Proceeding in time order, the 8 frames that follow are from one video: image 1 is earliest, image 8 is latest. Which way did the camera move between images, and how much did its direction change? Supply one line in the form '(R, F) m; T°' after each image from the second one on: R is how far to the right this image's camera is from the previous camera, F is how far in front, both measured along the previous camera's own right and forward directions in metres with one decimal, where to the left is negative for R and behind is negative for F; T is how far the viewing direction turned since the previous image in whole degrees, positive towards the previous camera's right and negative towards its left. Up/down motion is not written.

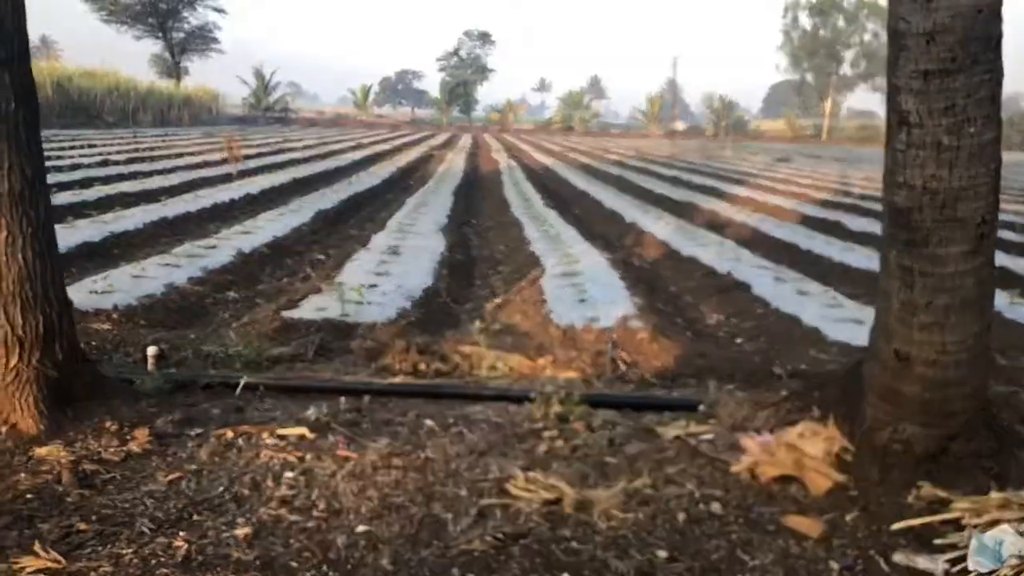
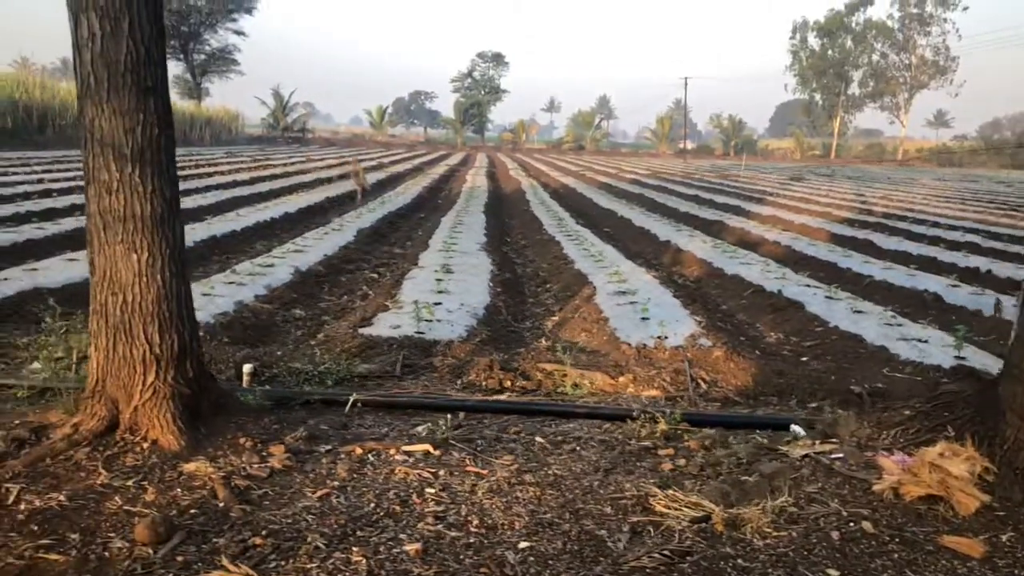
(-0.4, -0.1) m; -1°
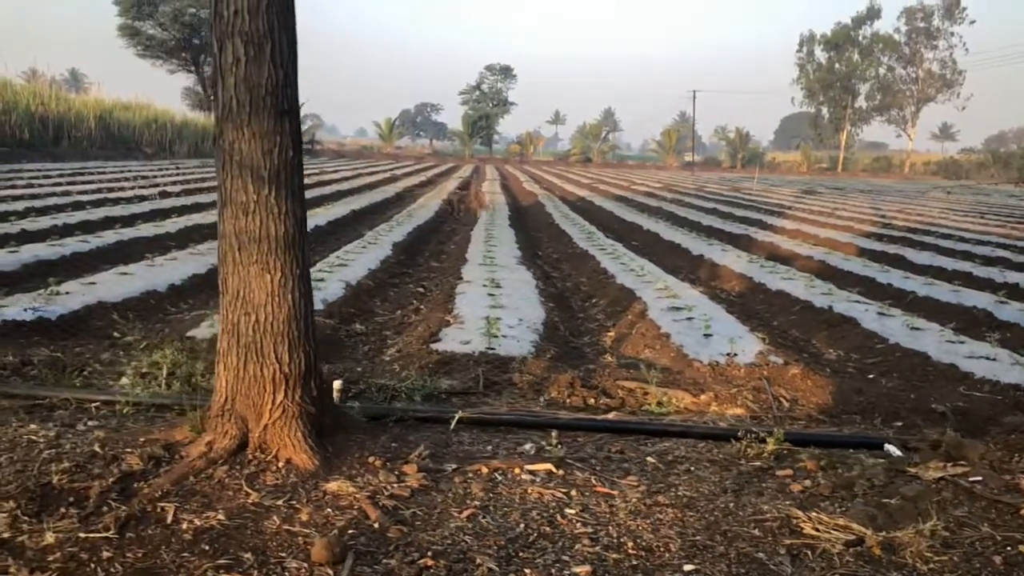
(-0.5, 0.0) m; 0°
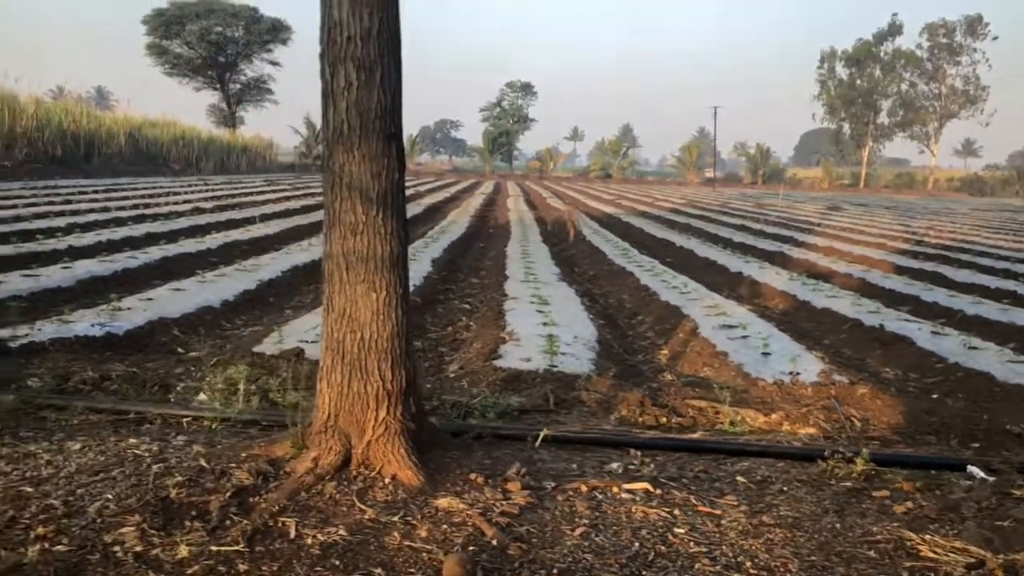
(-0.3, 0.0) m; -1°
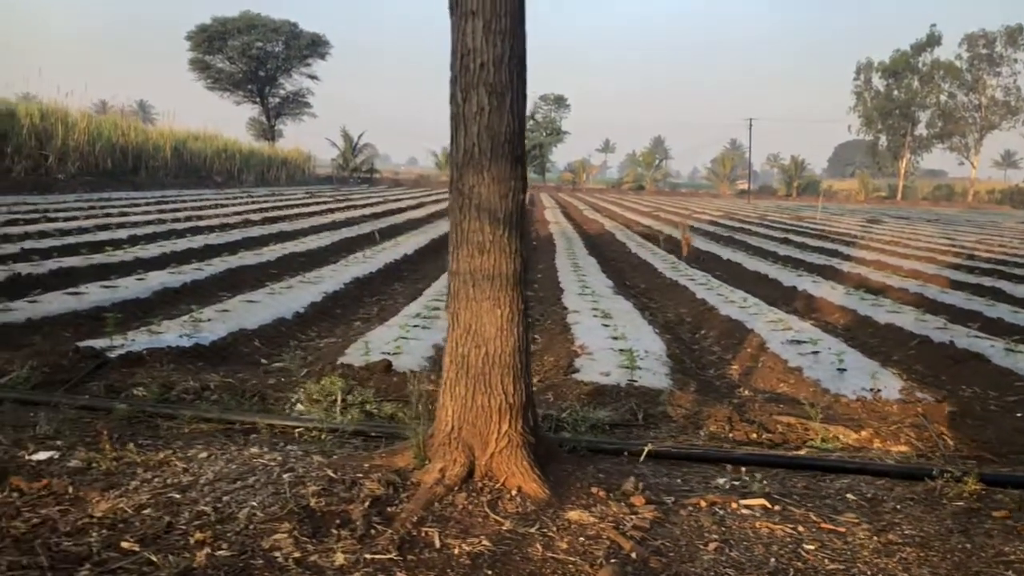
(-0.4, -0.1) m; -2°
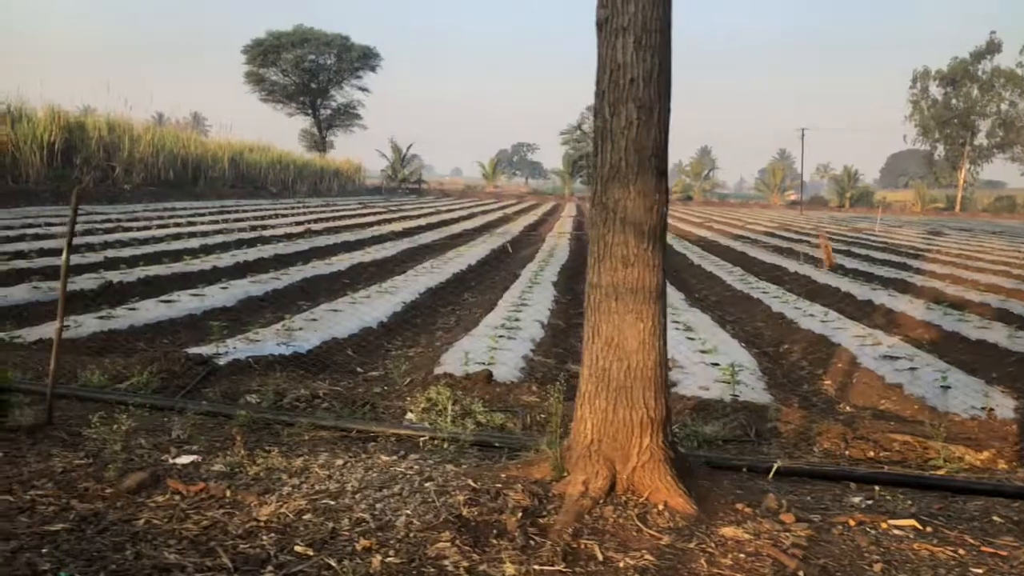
(-0.4, 0.0) m; -3°
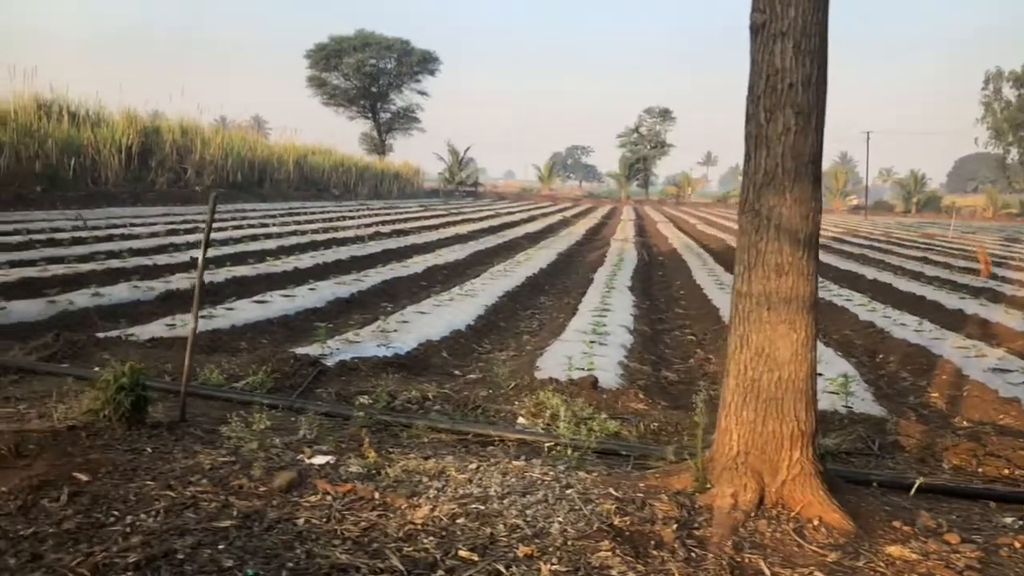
(-0.4, 0.0) m; -4°
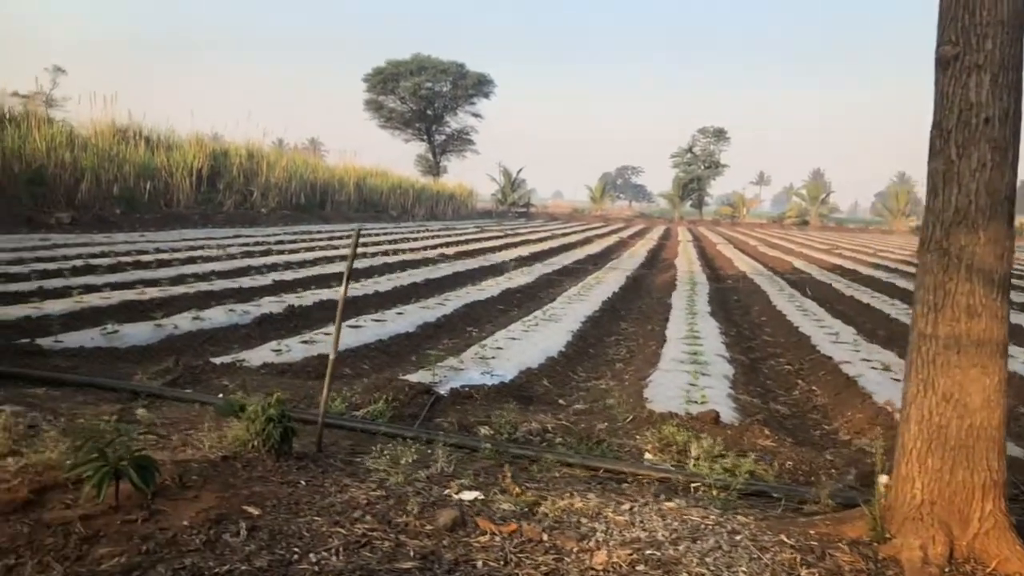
(-0.5, 0.0) m; -4°
